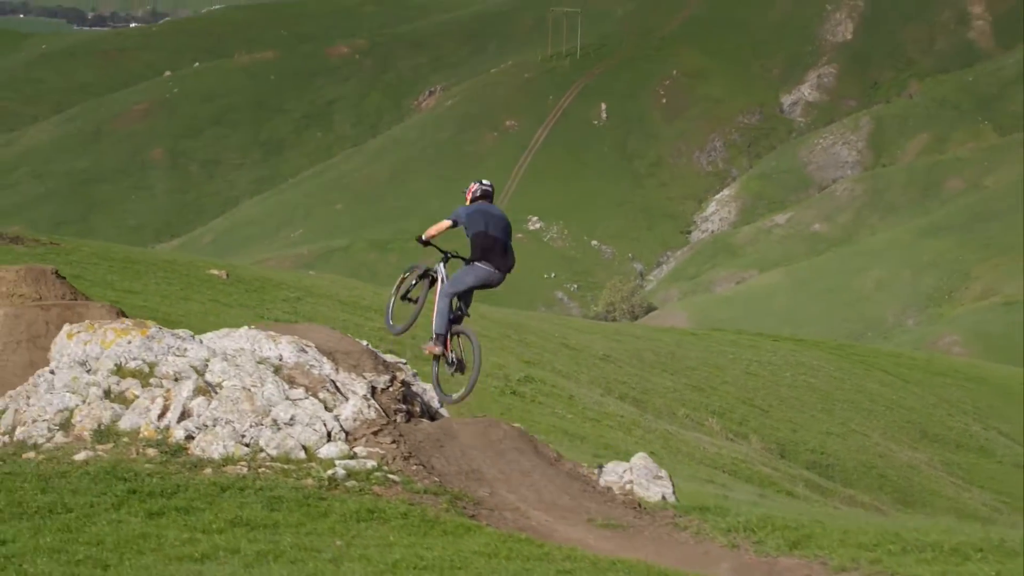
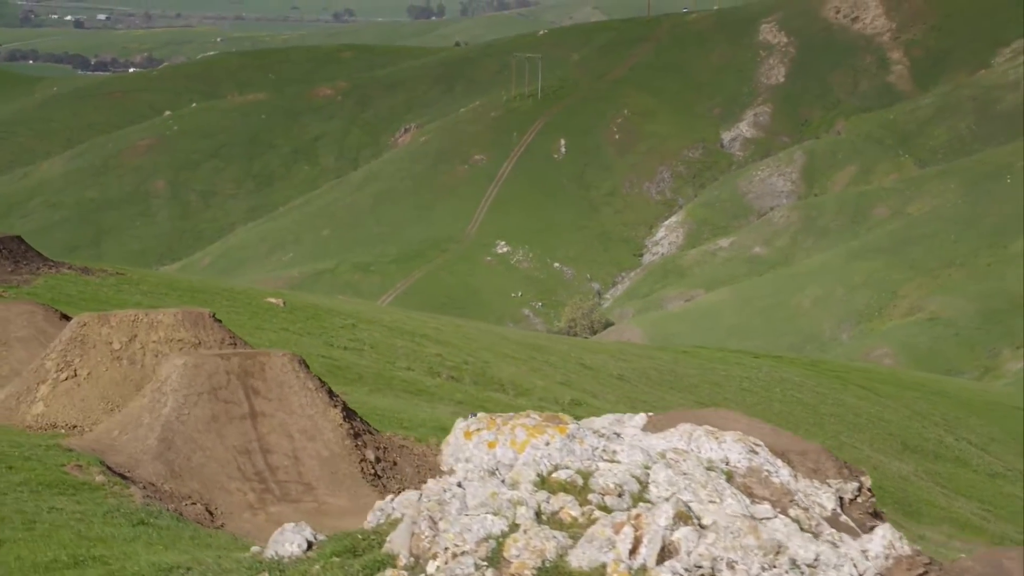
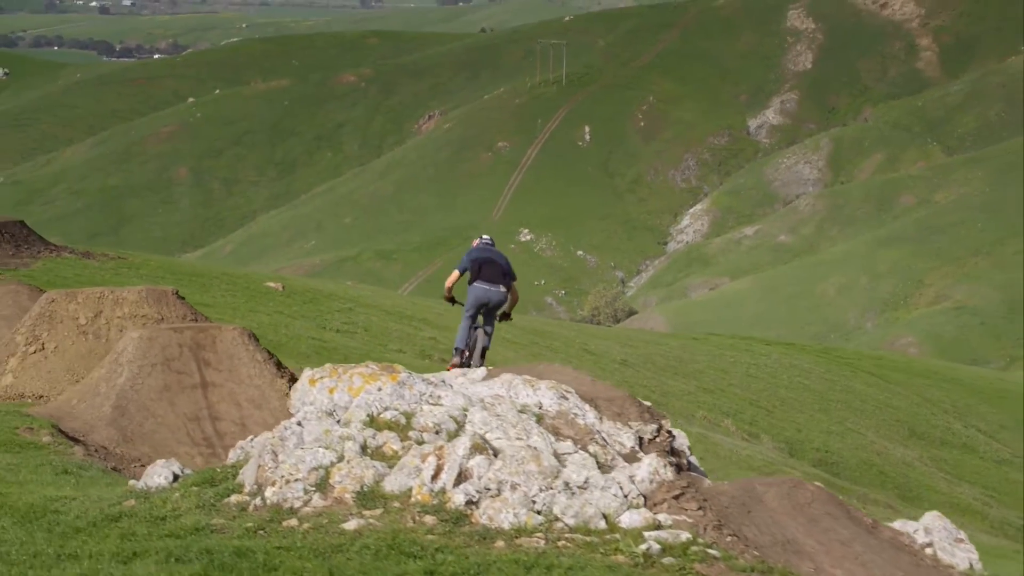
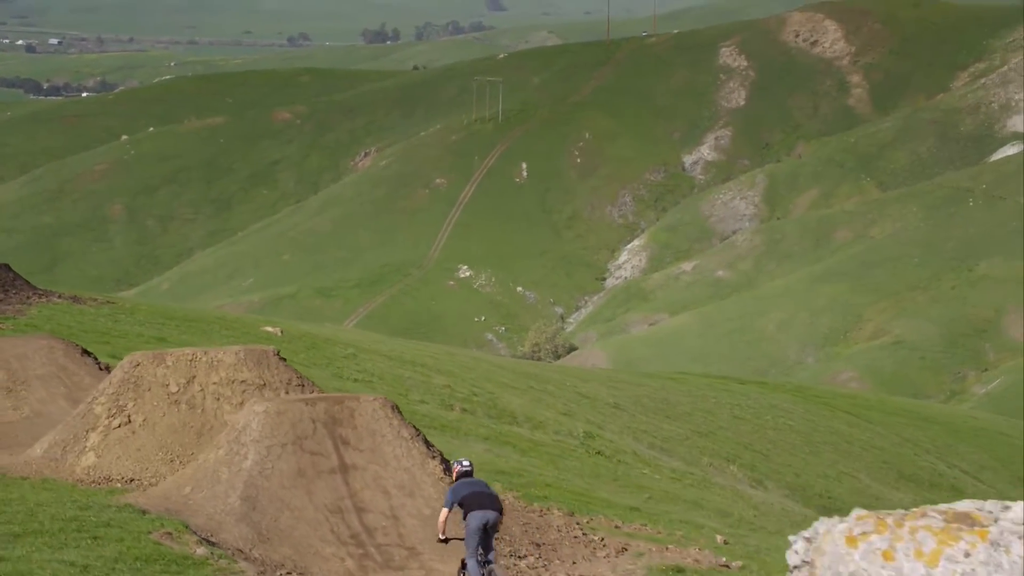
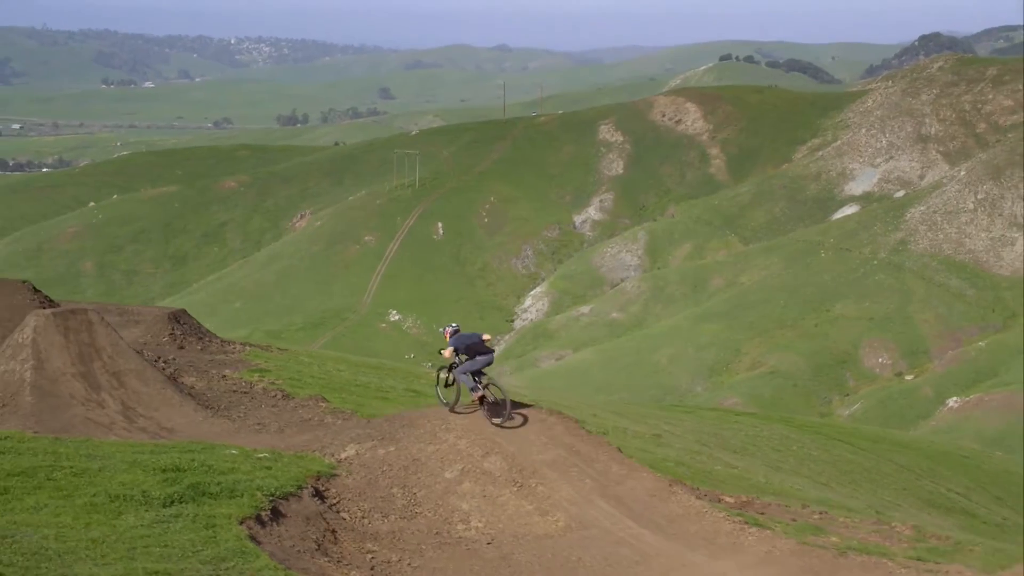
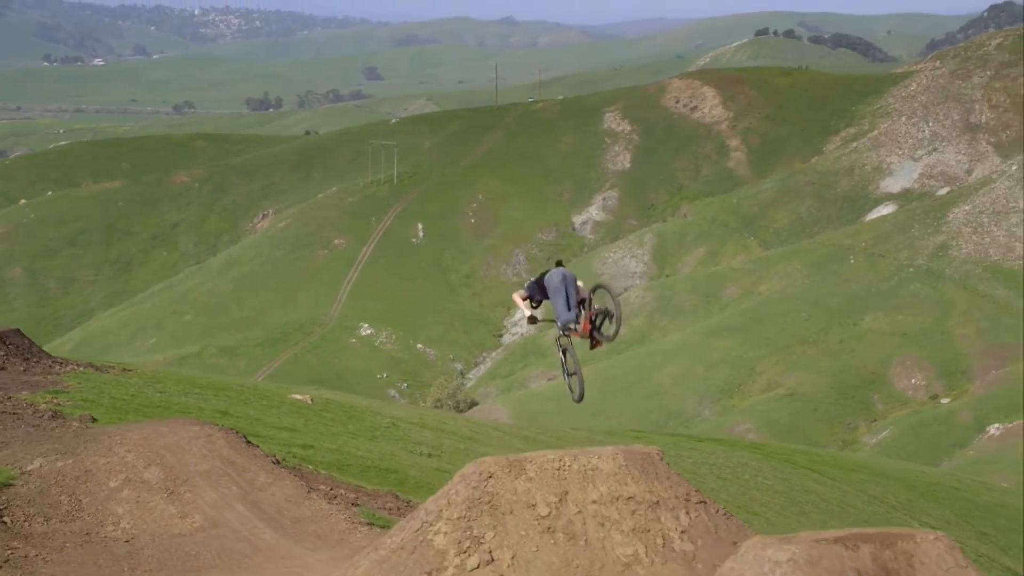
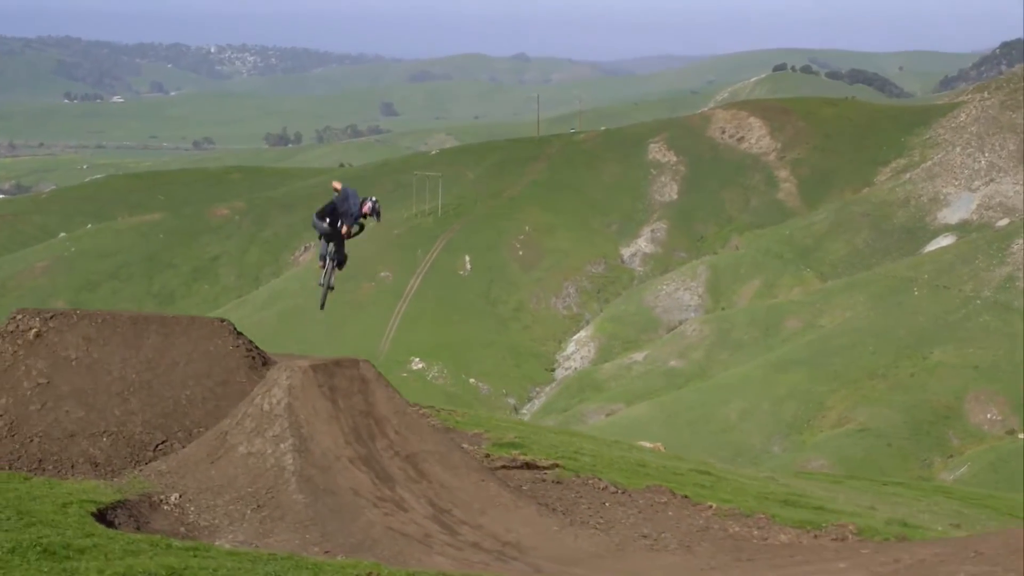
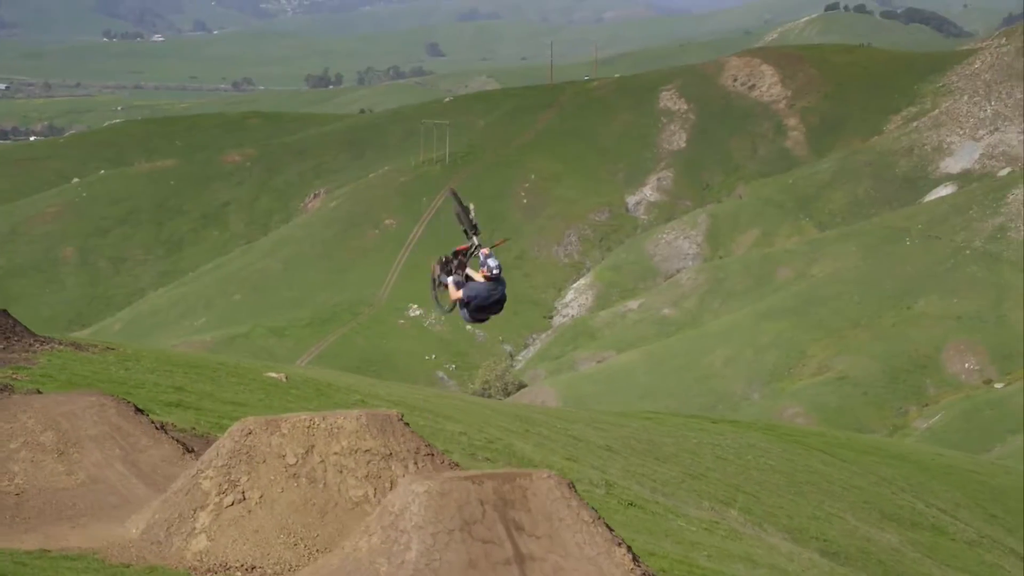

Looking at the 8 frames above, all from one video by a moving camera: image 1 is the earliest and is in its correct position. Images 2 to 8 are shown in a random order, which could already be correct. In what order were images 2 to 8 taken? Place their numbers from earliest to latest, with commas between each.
3, 2, 4, 8, 6, 5, 7
